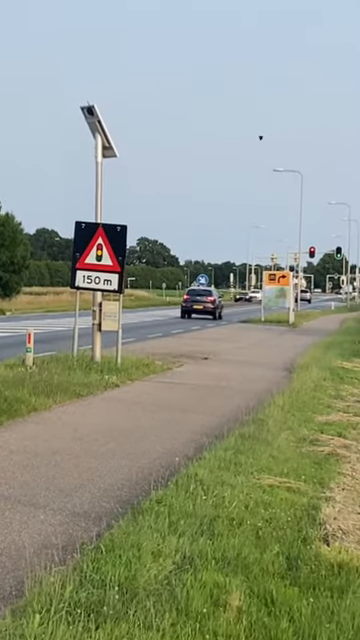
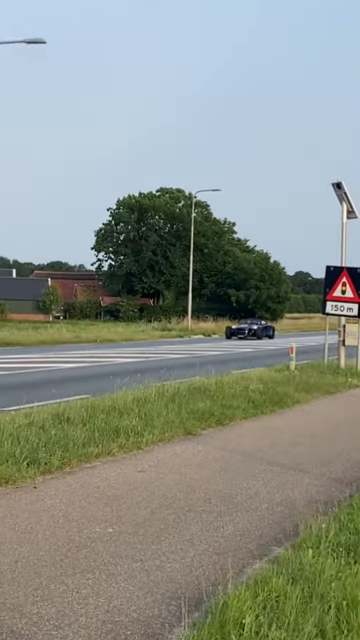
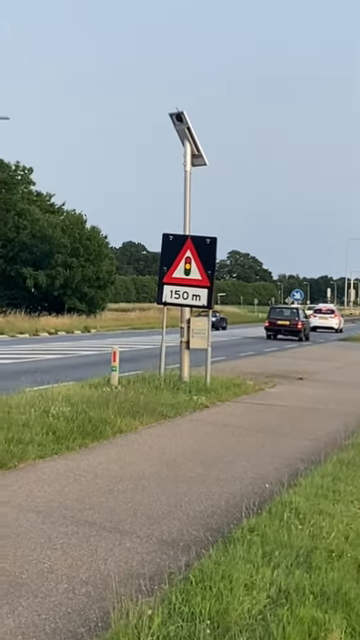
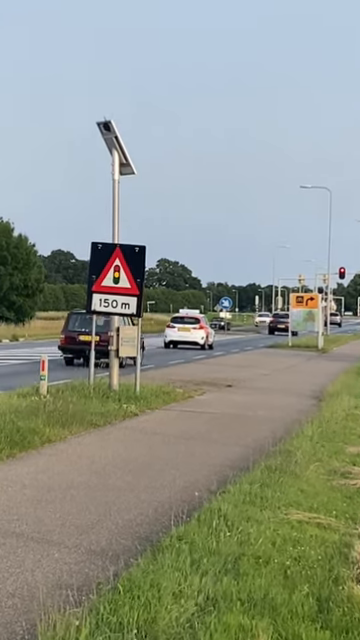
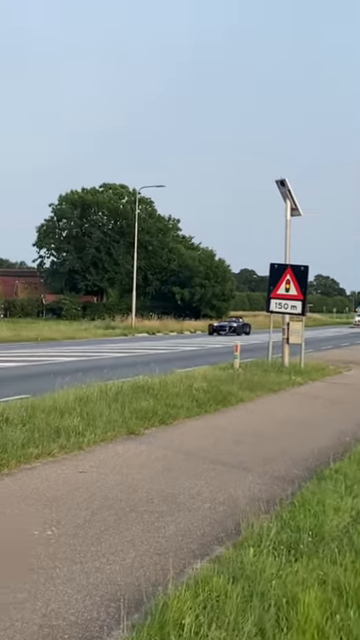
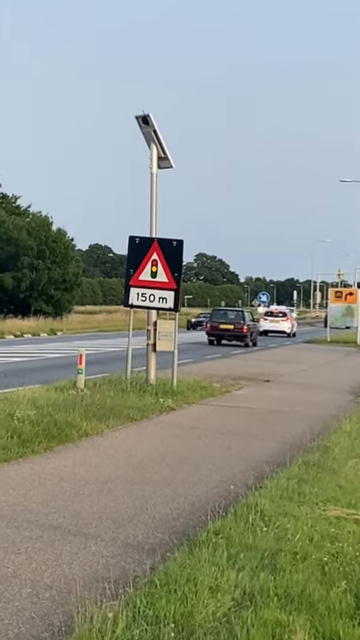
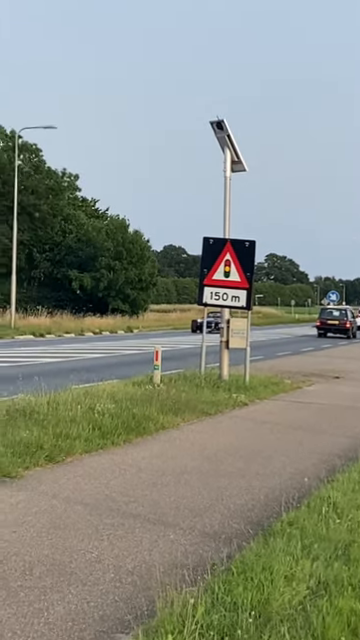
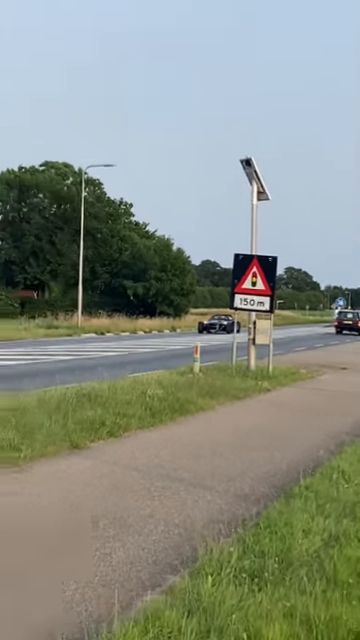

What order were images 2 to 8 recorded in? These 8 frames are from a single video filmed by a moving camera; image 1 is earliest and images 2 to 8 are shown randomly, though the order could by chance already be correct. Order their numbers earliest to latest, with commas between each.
4, 6, 3, 7, 8, 5, 2
